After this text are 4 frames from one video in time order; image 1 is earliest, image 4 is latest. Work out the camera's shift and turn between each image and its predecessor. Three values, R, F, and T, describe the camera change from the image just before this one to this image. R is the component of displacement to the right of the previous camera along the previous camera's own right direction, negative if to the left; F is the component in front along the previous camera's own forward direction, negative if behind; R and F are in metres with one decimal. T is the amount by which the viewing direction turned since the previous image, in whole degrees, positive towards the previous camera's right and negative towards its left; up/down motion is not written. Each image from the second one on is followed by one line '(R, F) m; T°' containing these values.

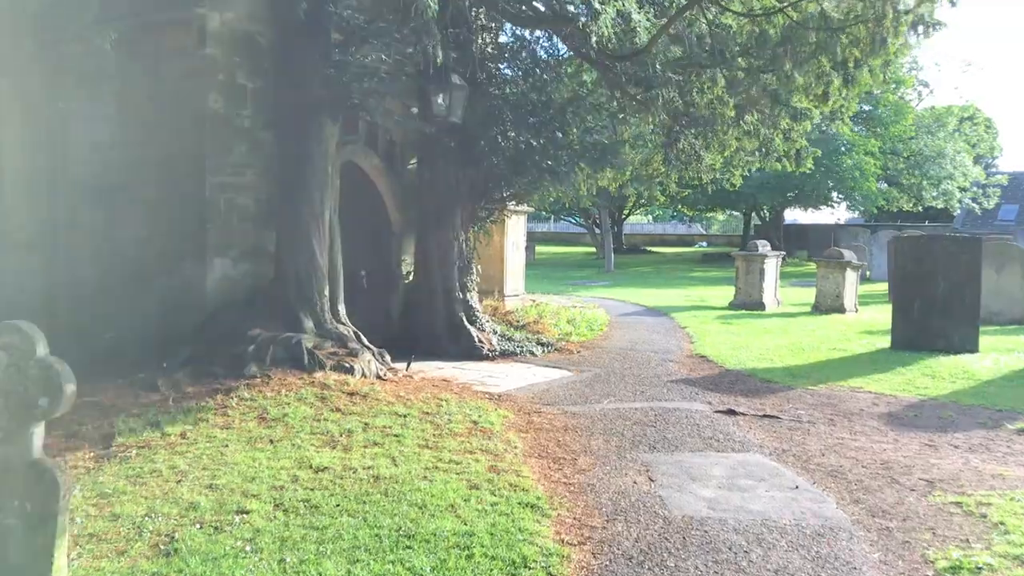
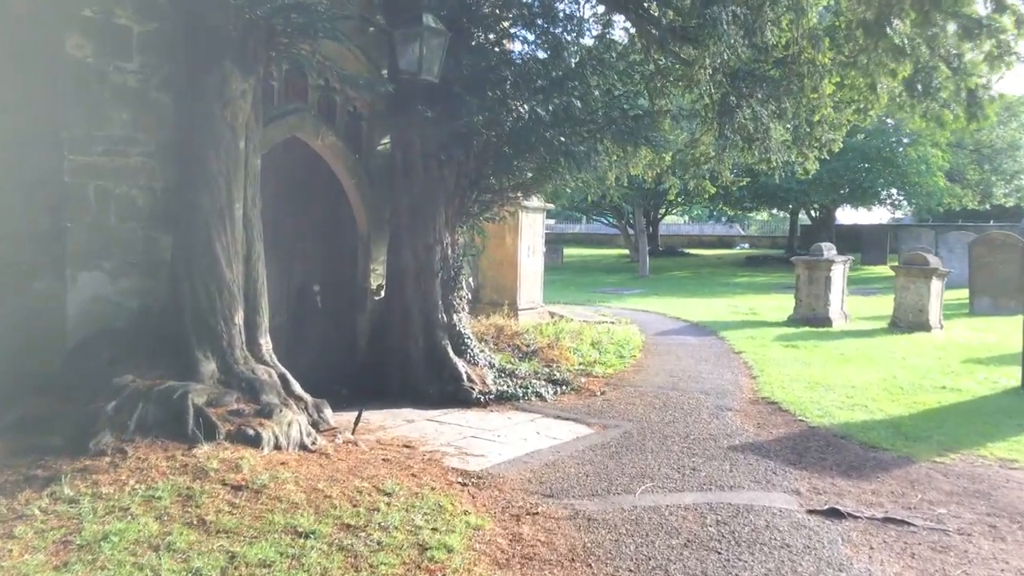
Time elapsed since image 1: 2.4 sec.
(+0.3, +2.9) m; -2°
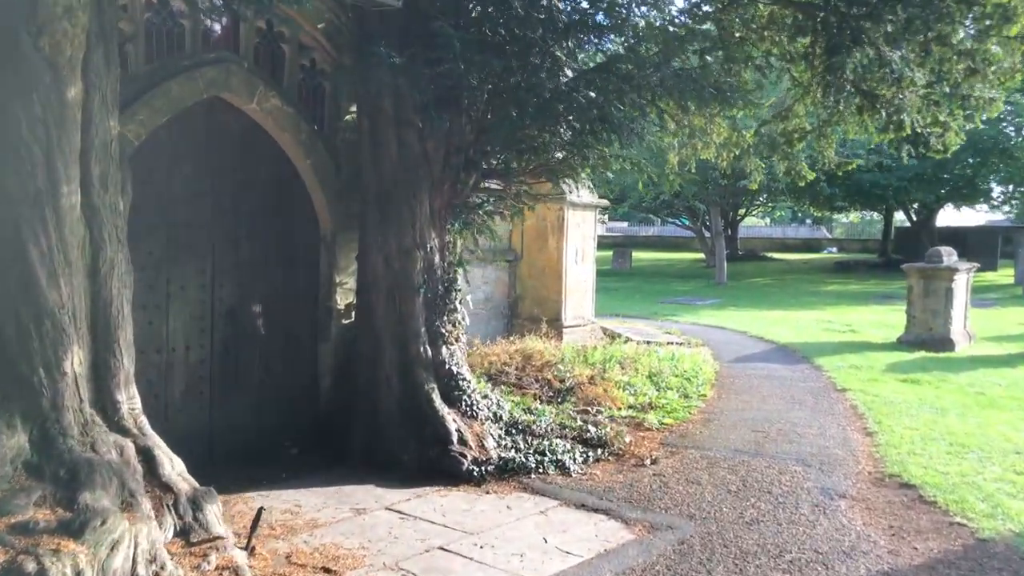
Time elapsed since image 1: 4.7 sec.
(+0.4, +2.5) m; -5°
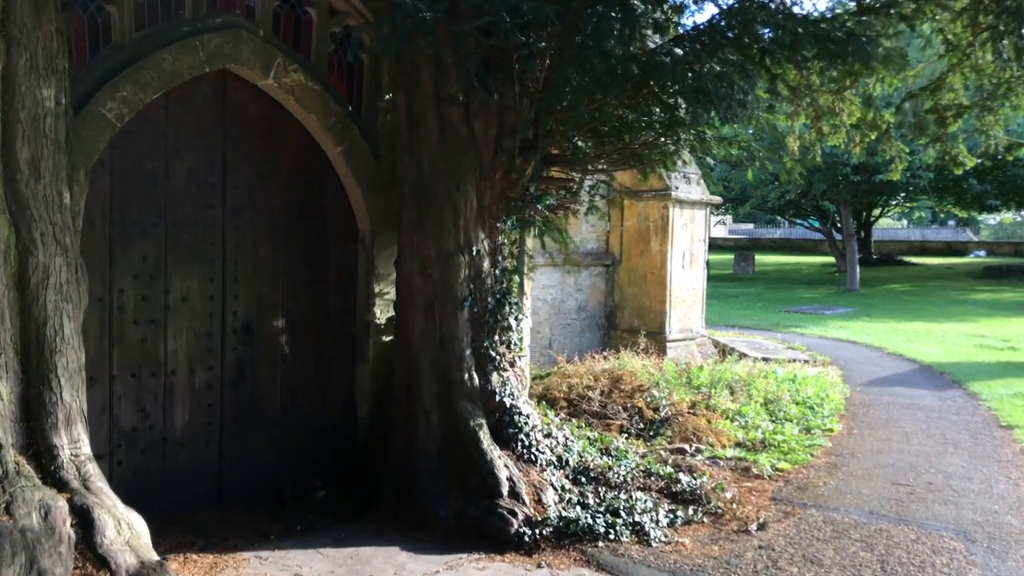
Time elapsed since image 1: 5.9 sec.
(+0.3, +1.2) m; -8°
